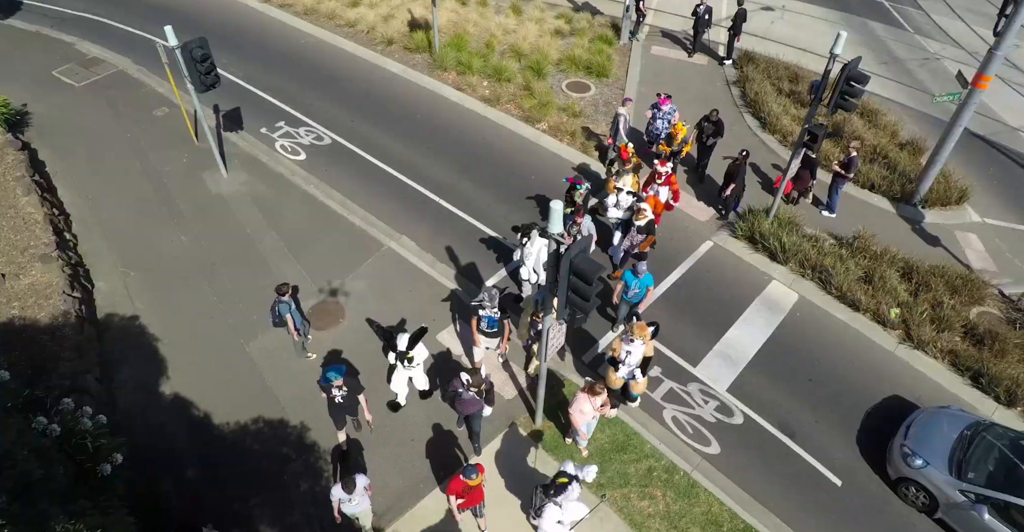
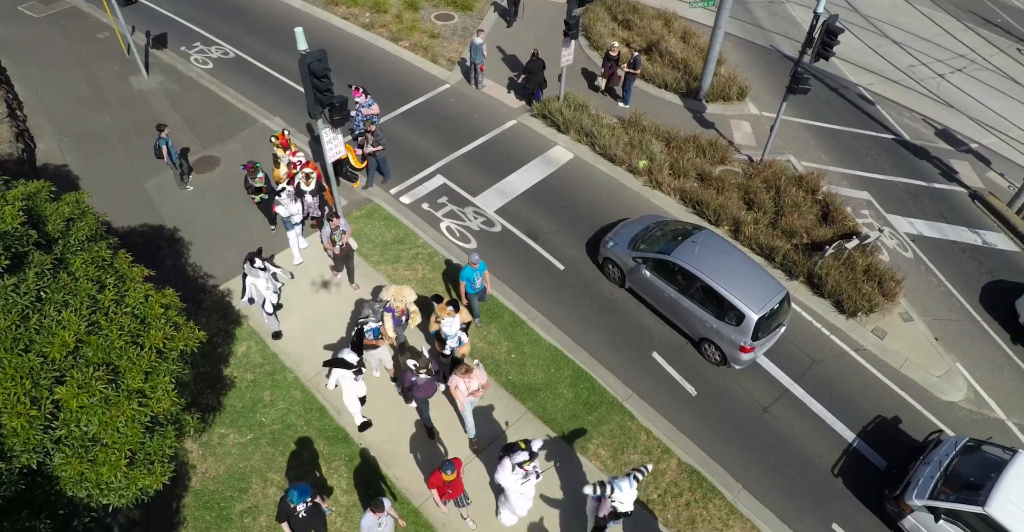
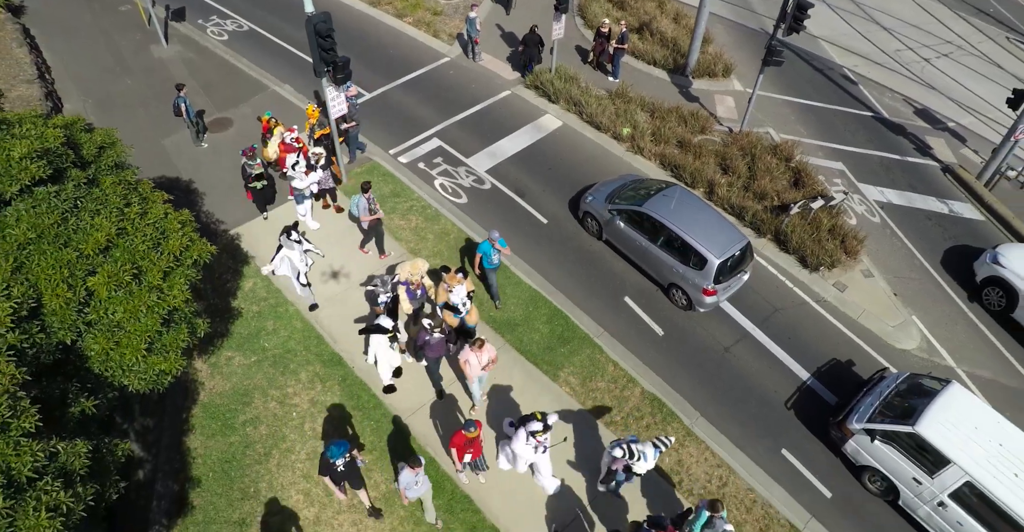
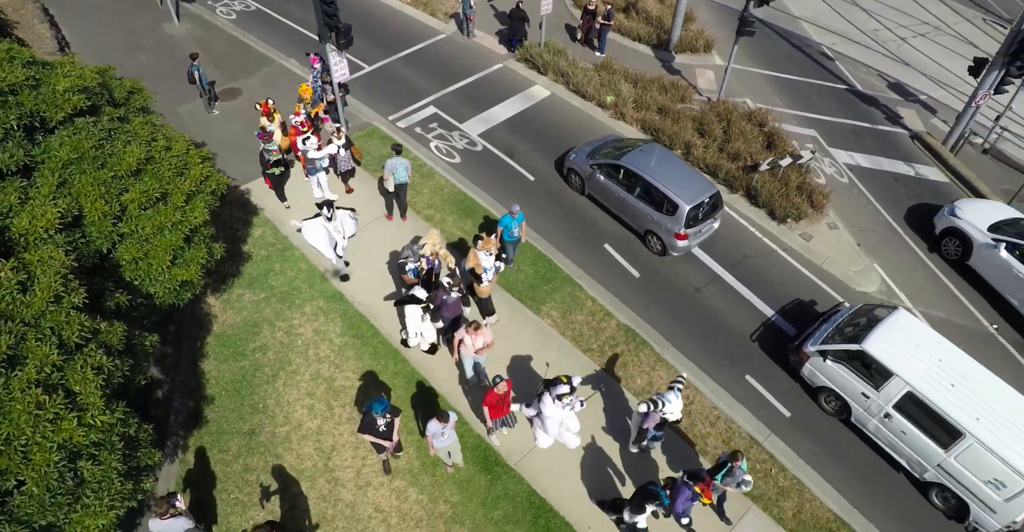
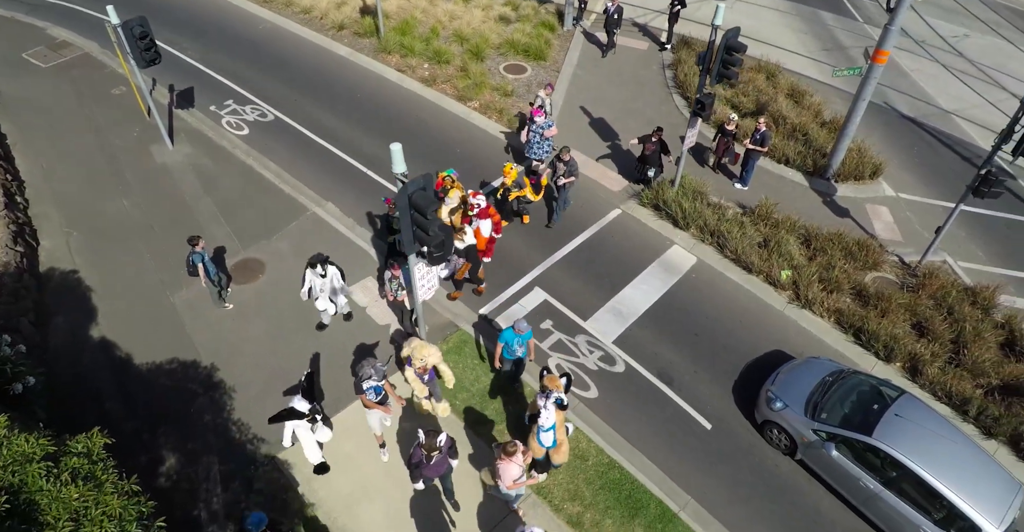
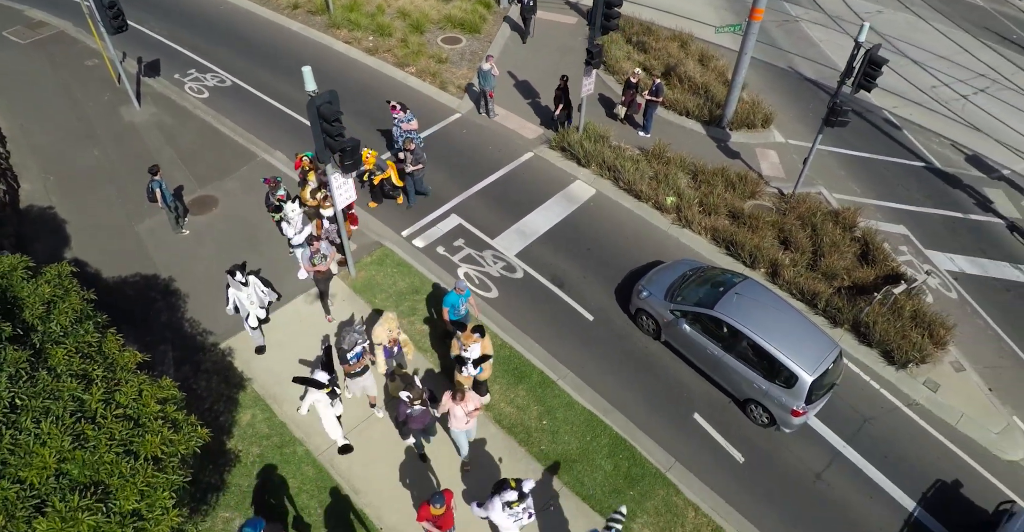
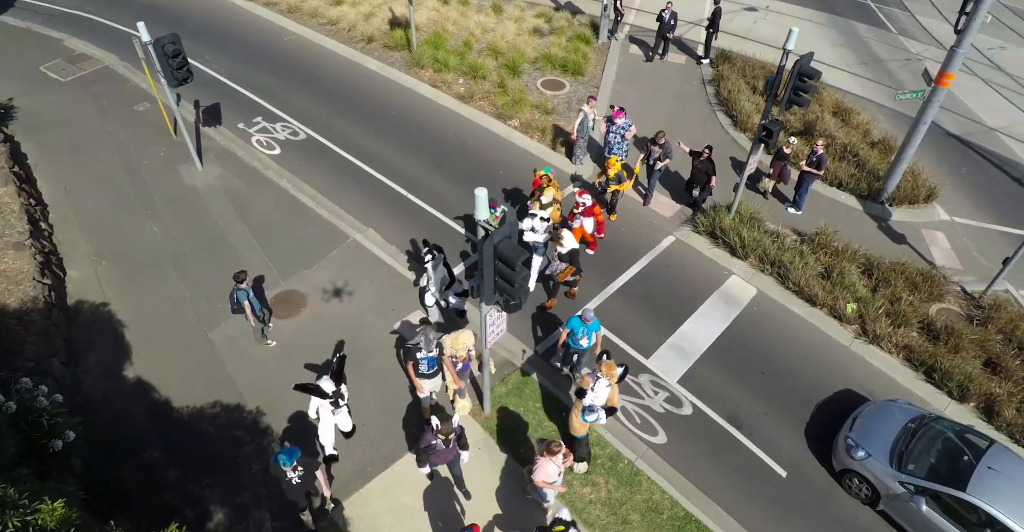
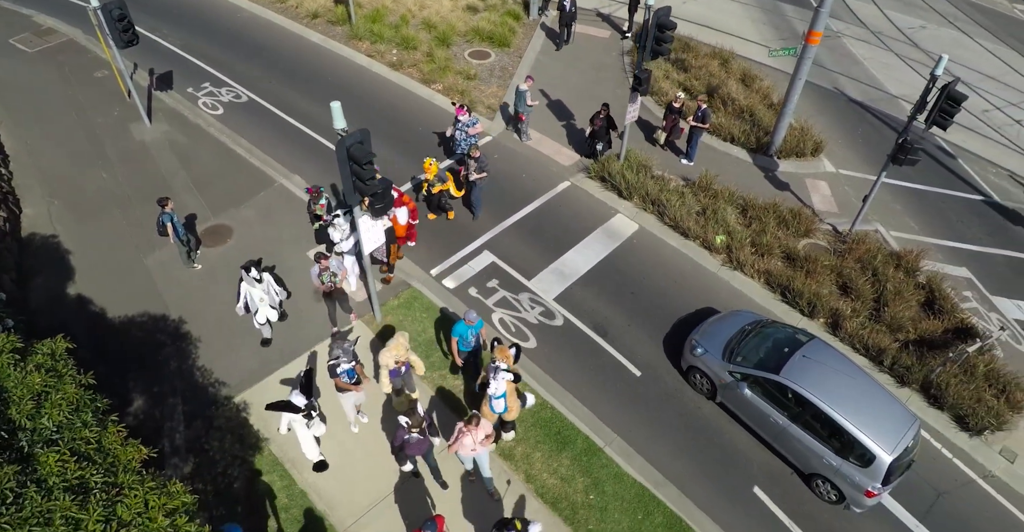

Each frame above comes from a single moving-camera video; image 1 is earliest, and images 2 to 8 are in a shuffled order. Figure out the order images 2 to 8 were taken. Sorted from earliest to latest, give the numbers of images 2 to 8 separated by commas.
7, 5, 8, 6, 2, 3, 4
